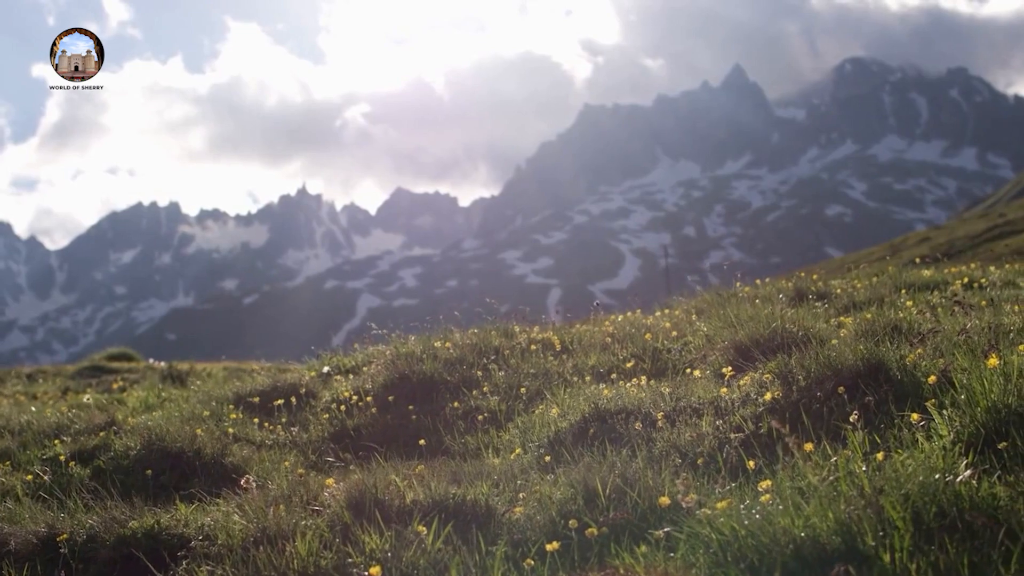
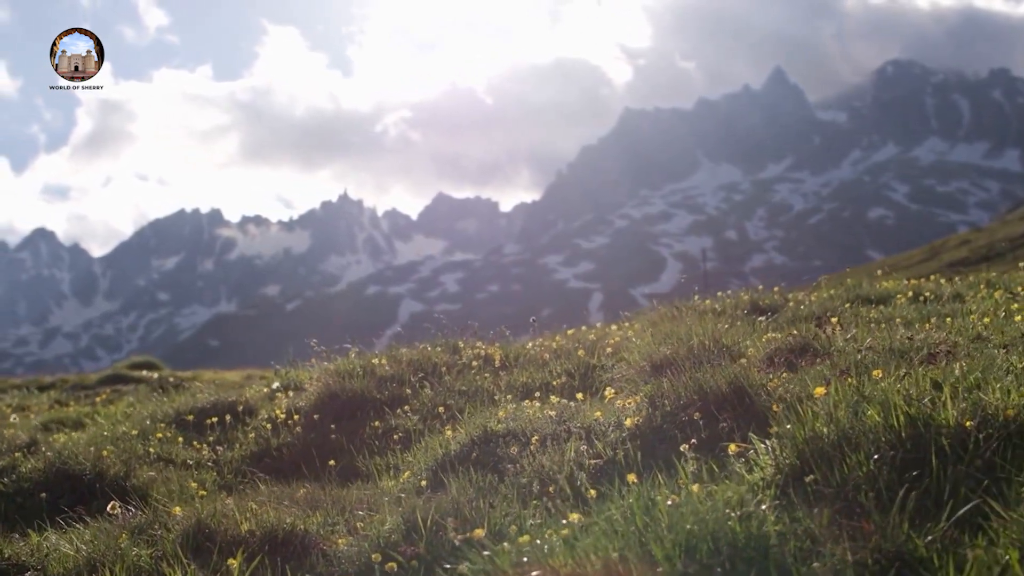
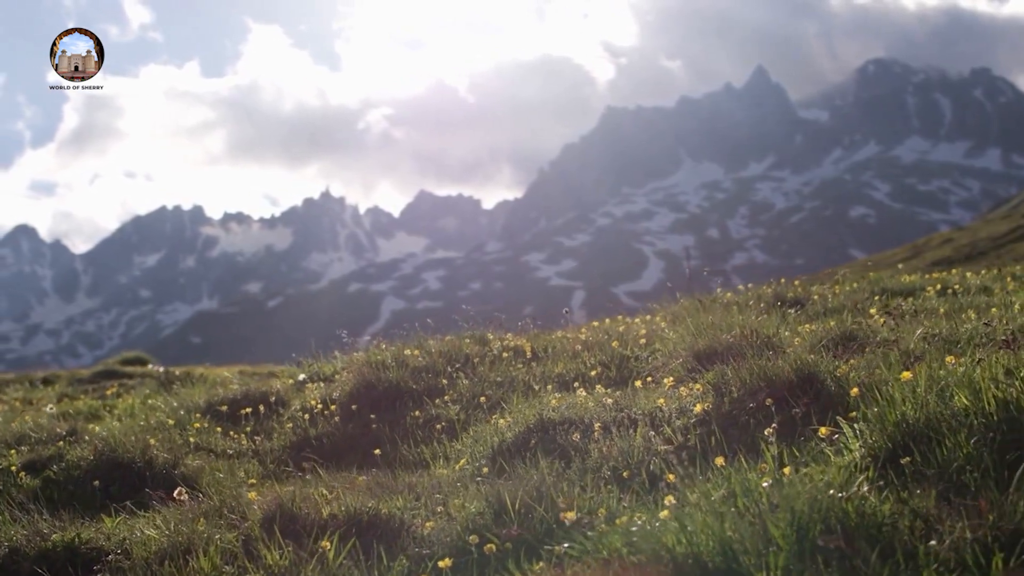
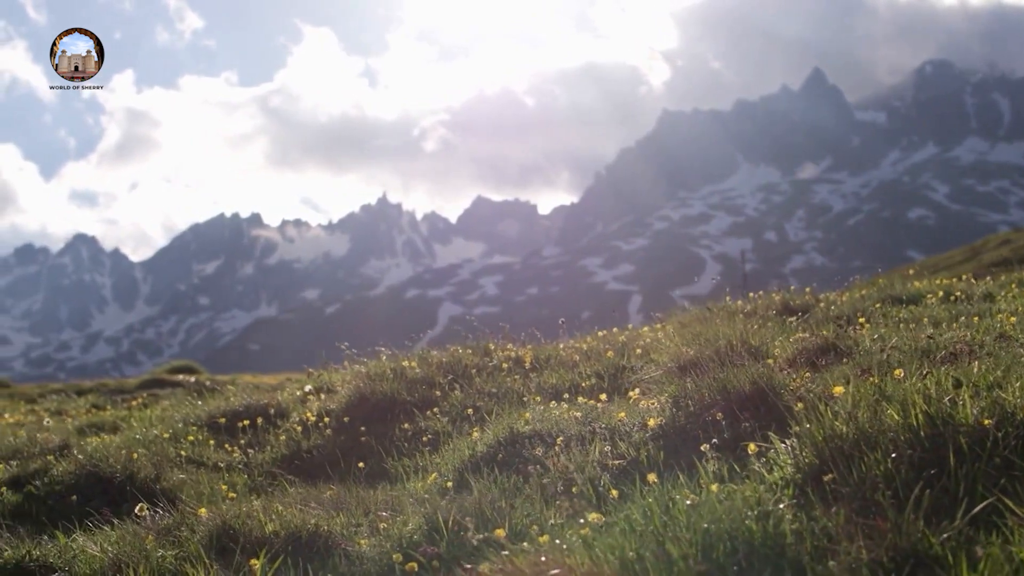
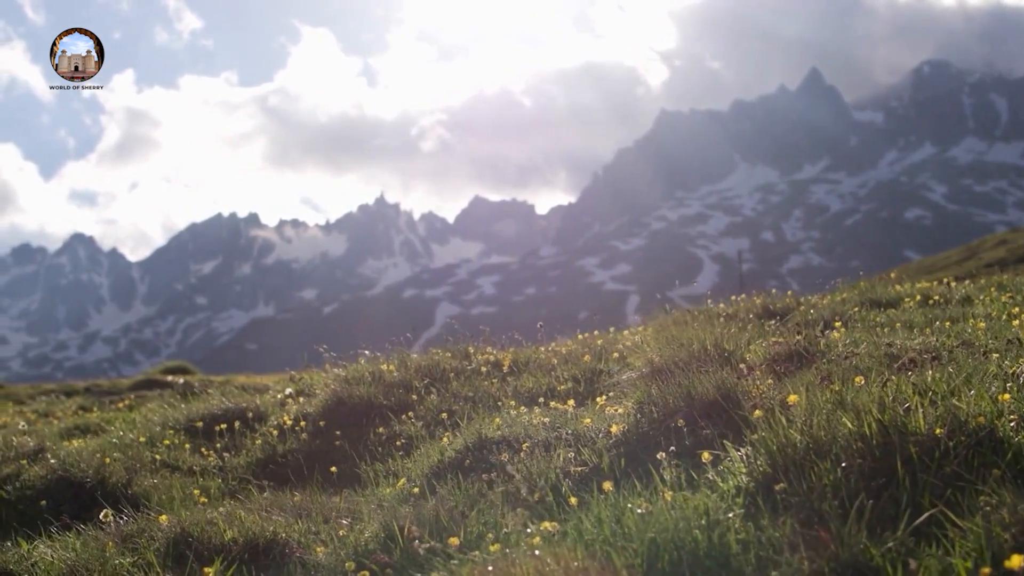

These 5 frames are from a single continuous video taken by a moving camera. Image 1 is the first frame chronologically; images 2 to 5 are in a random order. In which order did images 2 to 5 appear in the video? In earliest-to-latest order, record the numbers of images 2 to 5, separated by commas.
3, 2, 5, 4
